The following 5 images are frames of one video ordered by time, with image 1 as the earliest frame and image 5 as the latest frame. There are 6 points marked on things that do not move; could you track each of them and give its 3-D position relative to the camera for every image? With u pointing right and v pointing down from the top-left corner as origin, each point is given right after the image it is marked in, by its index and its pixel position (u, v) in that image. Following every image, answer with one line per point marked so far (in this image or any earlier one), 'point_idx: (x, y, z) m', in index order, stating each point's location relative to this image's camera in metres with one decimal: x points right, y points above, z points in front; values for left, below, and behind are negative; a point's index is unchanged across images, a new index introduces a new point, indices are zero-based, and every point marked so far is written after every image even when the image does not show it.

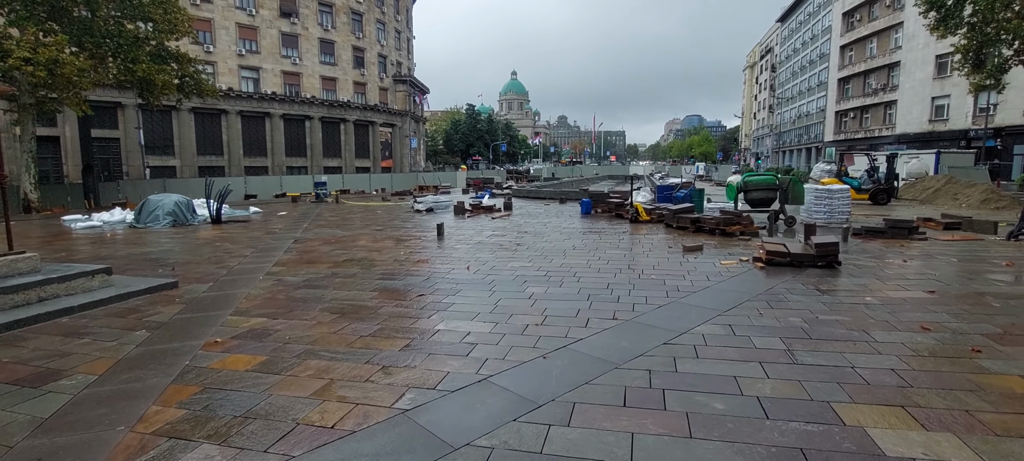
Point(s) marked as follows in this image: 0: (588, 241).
0: (+1.7, -0.9, +11.9) m
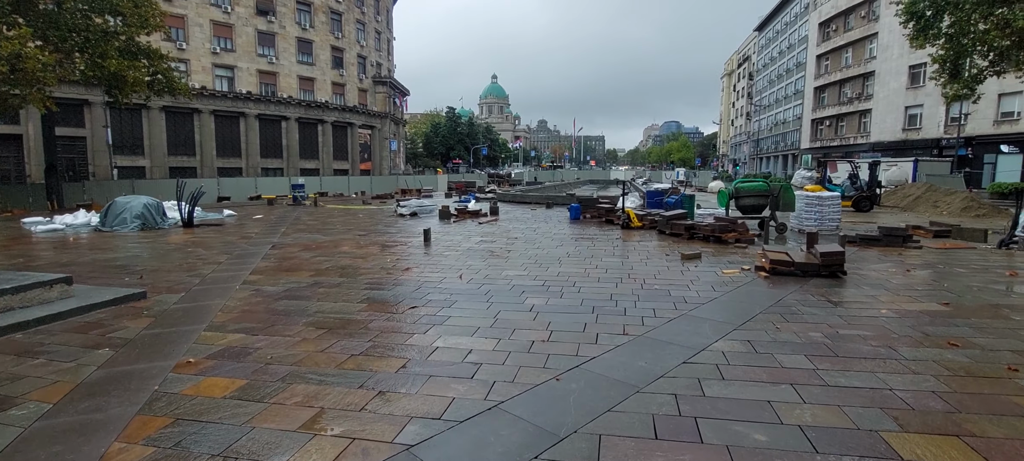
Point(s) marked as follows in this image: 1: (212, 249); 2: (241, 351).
0: (+1.4, -1.0, +11.7) m
1: (-7.4, -0.5, +12.4) m
2: (-3.1, -1.4, +5.8) m
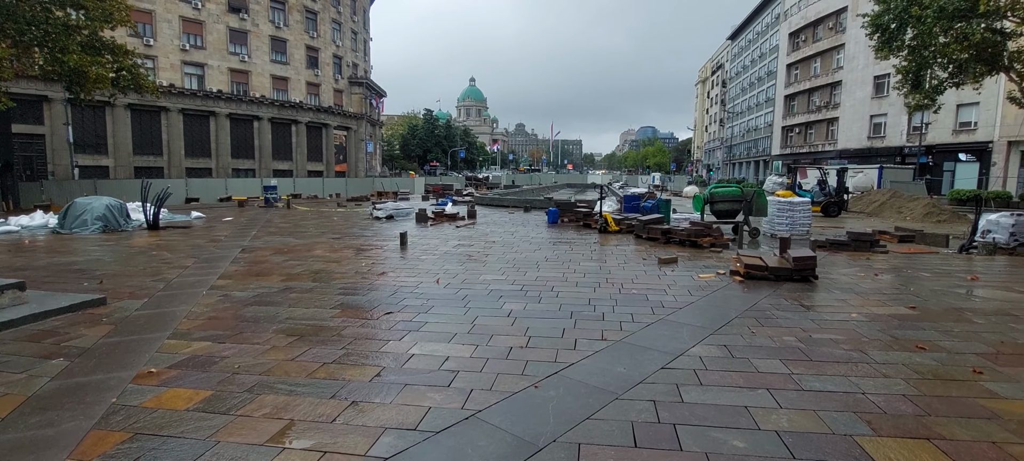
0: (+0.9, -1.1, +11.6) m
1: (-8.0, -0.5, +12.0) m
2: (-3.4, -1.4, +5.6) m
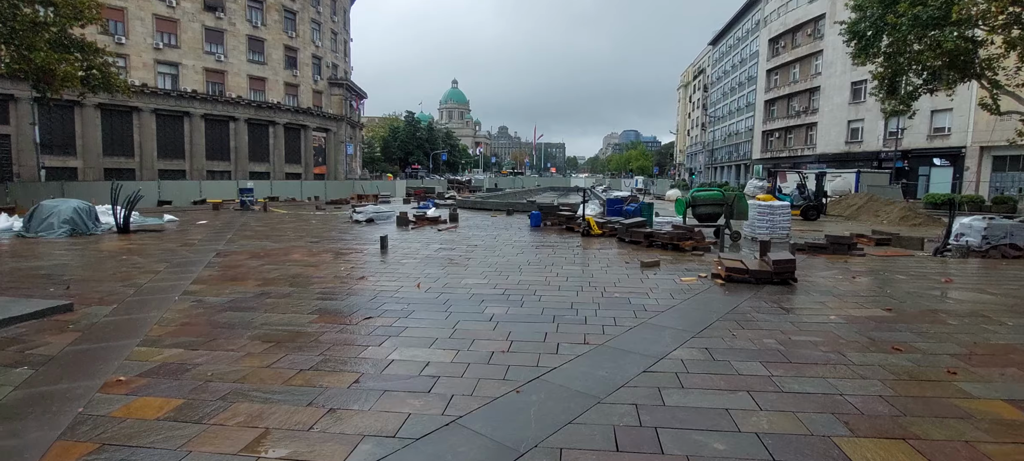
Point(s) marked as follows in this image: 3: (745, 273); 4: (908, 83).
0: (+0.5, -1.2, +11.6) m
1: (-8.4, -0.6, +11.7) m
2: (-3.6, -1.5, +5.4) m
3: (+5.6, -1.0, +12.0) m
4: (+14.4, +5.4, +18.3) m
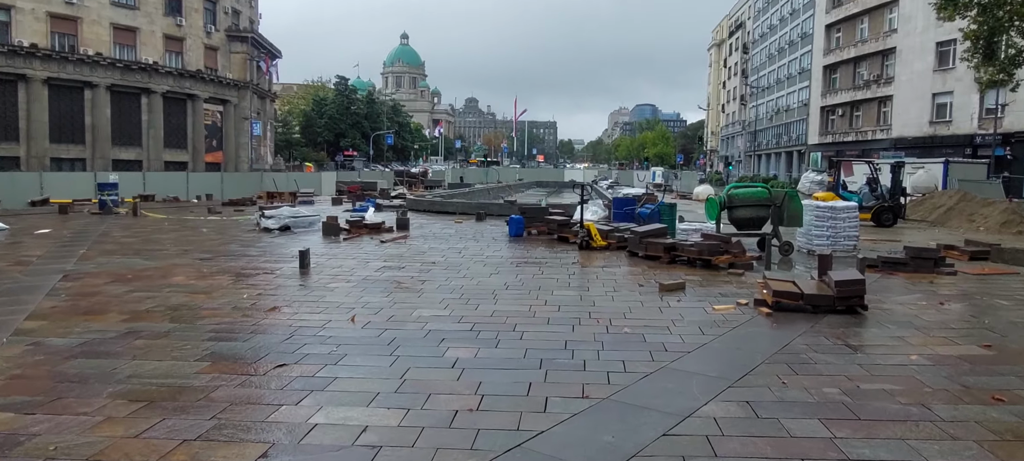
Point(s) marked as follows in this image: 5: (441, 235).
0: (-0.1, -1.4, +8.2) m
1: (-8.9, -0.8, +8.2) m
2: (-4.0, -1.9, +2.0) m
3: (+5.1, -1.2, +8.7) m
4: (+13.9, +5.3, +14.9) m
5: (-1.5, +0.1, +14.5) m
